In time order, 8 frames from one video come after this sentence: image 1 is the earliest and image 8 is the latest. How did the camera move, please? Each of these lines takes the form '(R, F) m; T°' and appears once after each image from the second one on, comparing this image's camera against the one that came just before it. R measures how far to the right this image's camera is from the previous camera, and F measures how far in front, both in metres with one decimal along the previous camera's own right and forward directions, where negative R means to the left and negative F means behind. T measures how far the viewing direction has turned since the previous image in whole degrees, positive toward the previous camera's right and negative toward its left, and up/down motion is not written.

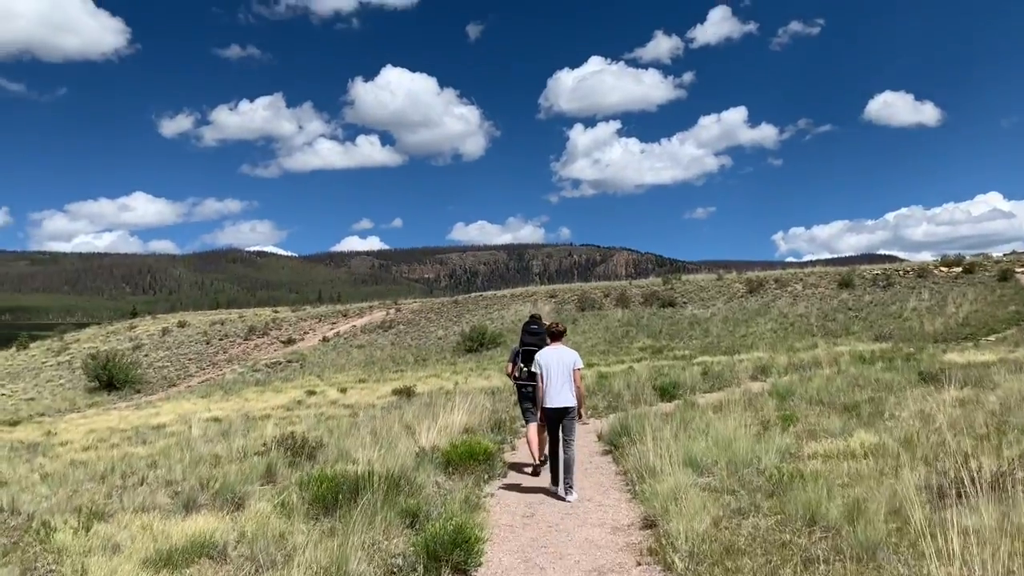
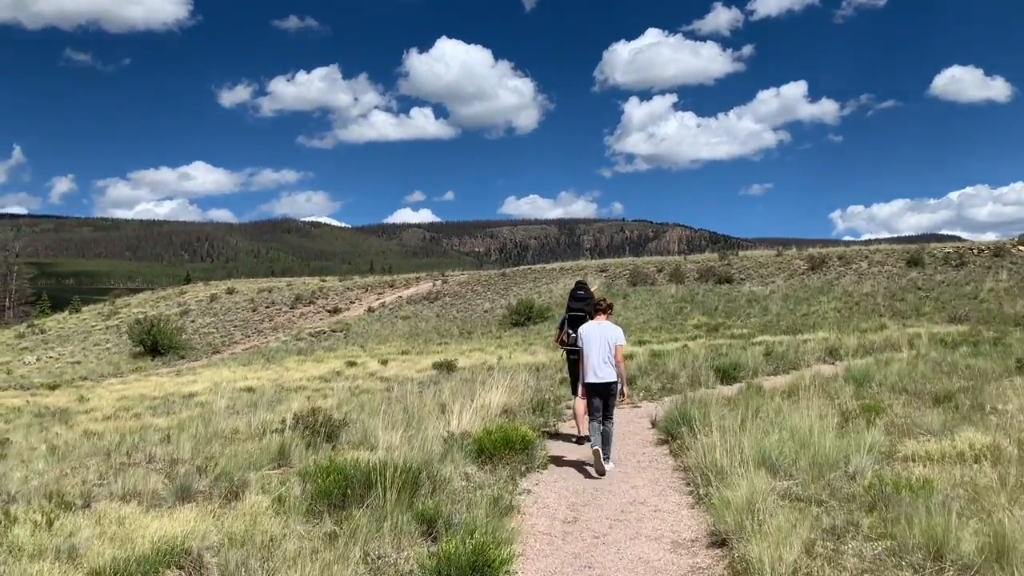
(0.0, +1.2) m; -3°
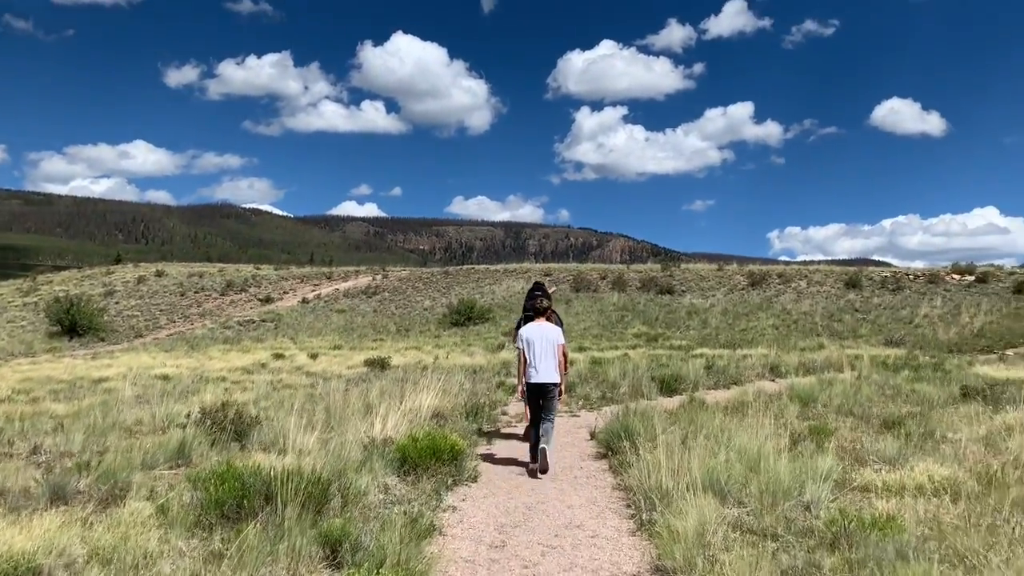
(0.0, +0.7) m; +4°
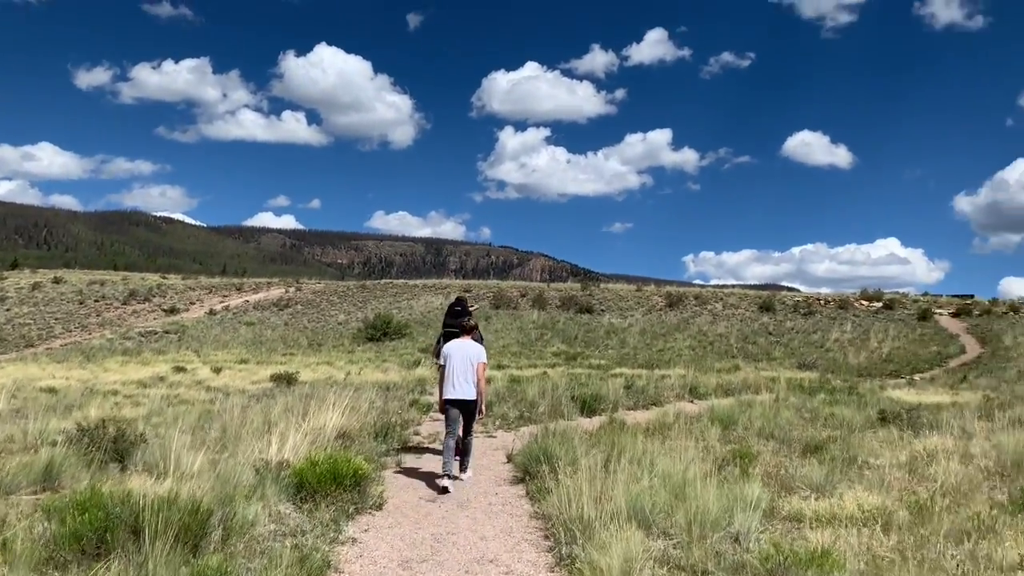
(0.0, +0.5) m; +5°
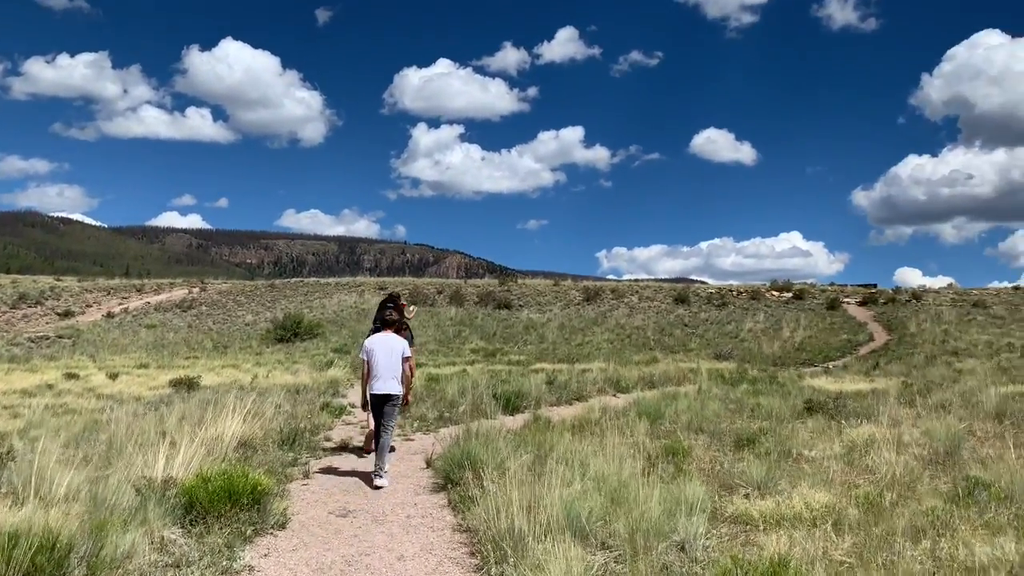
(0.0, +0.6) m; +5°
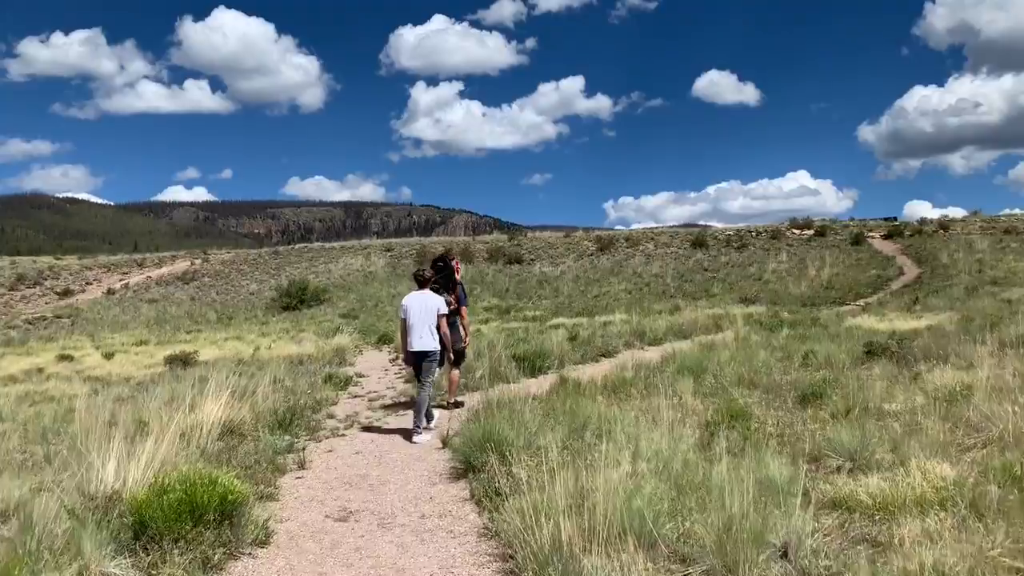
(-0.1, +1.3) m; -1°
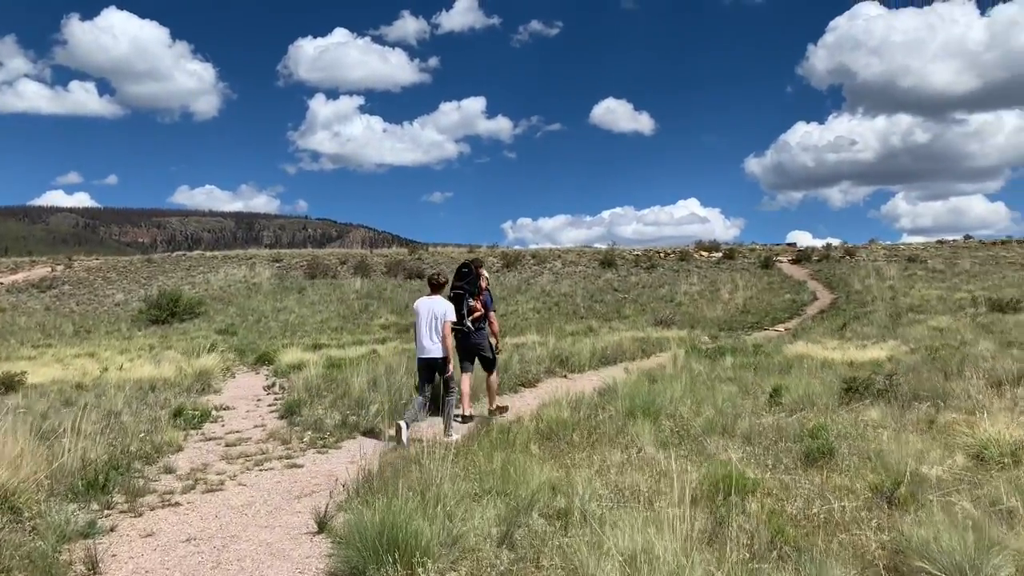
(-0.1, +2.1) m; +7°
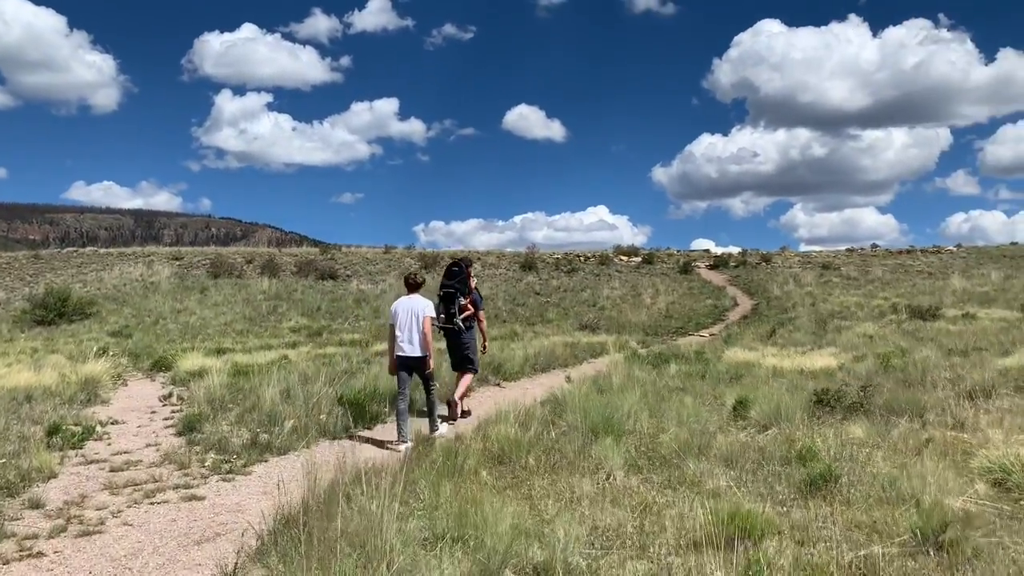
(-0.2, +1.0) m; +6°
